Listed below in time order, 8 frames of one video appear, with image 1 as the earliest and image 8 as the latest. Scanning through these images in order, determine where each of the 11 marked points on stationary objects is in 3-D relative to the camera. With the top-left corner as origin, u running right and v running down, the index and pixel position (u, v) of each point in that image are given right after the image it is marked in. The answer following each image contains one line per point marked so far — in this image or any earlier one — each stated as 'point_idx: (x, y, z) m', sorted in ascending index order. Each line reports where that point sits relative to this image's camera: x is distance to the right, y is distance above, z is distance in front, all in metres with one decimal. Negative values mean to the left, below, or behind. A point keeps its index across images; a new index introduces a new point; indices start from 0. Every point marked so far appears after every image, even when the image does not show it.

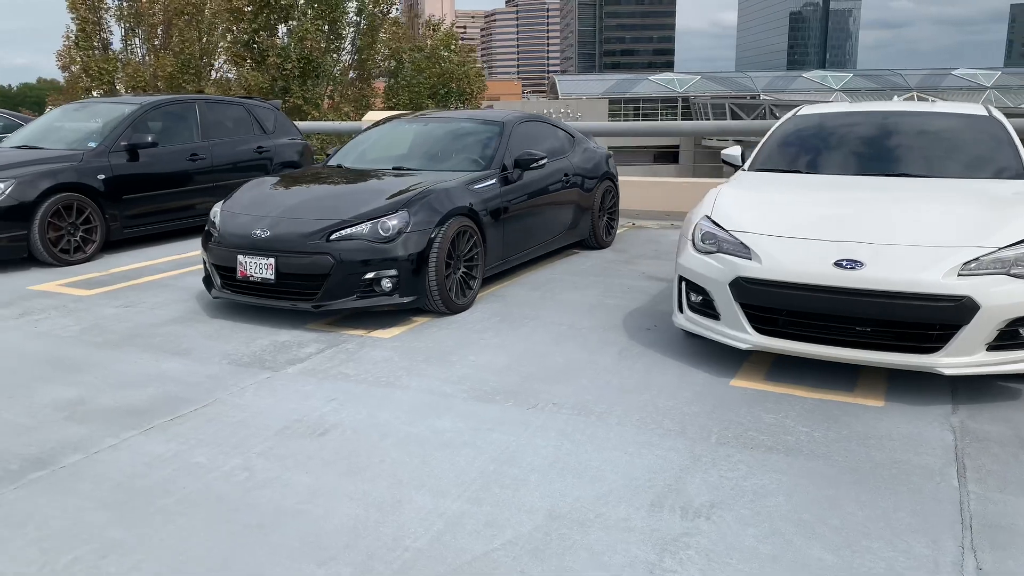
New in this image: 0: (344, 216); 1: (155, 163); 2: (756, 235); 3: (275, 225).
0: (-1.0, +0.4, +4.8) m
1: (-3.3, +1.1, +7.5) m
2: (+1.1, +0.2, +3.8) m
3: (-1.4, +0.4, +4.8) m
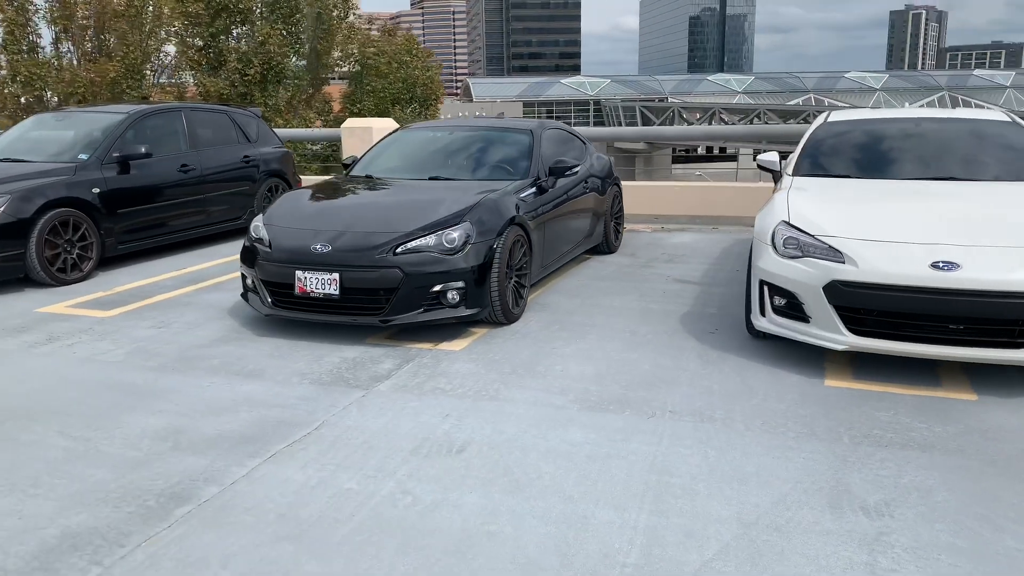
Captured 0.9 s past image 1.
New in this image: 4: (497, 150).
0: (-0.6, +0.3, +4.7) m
1: (-3.2, +1.0, +7.2) m
2: (+1.6, +0.2, +3.9) m
3: (-1.0, +0.3, +4.7) m
4: (-0.2, +1.0, +6.3) m
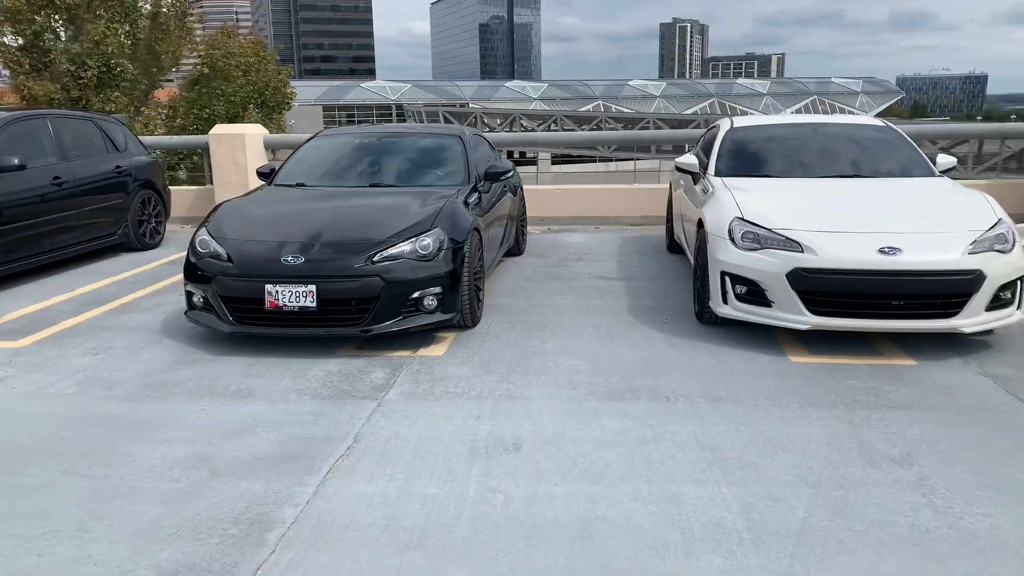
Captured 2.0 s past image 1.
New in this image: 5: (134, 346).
0: (-0.8, +0.3, +4.6) m
1: (-3.9, +0.8, +6.5) m
2: (+1.6, +0.3, +4.4) m
3: (-1.1, +0.2, +4.5) m
4: (-0.8, +0.9, +6.3) m
5: (-2.3, -0.3, +4.9) m
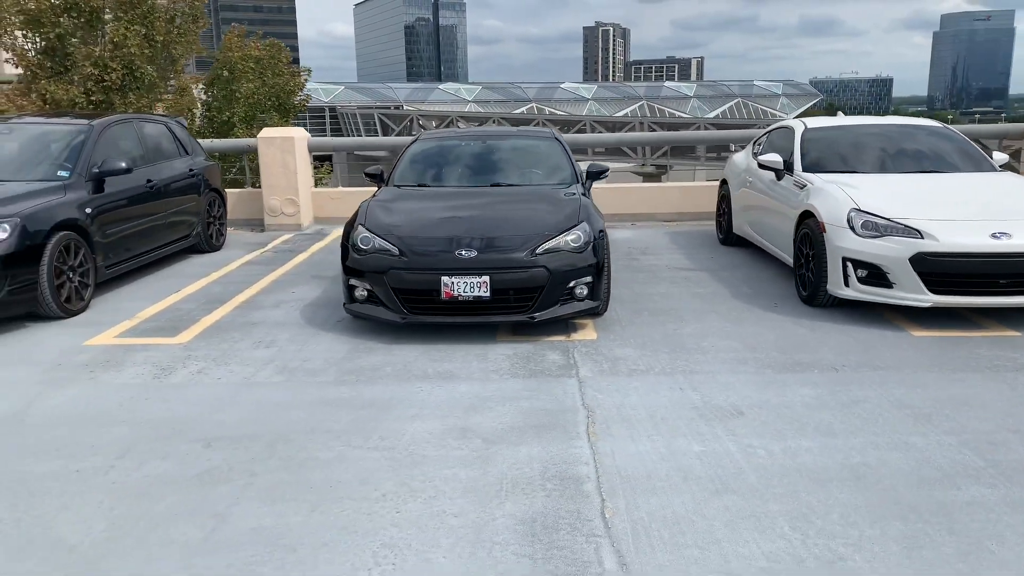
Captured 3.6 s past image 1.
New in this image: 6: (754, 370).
0: (+0.2, +0.3, +5.0) m
1: (-3.1, +0.8, +6.6) m
2: (+2.5, +0.4, +5.0) m
3: (-0.2, +0.3, +4.9) m
4: (0.0, +1.0, +6.7) m
5: (-1.4, -0.3, +5.1) m
6: (+1.3, -0.4, +4.3) m
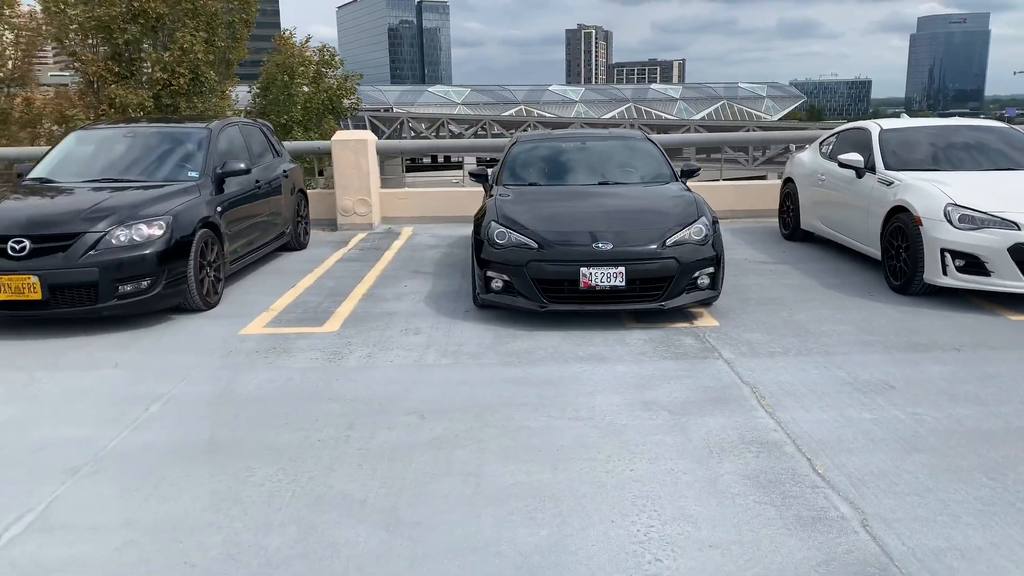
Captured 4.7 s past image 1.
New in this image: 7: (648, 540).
0: (+1.0, +0.4, +5.4) m
1: (-2.3, +0.8, +6.9) m
2: (+3.3, +0.5, +5.4) m
3: (+0.6, +0.3, +5.2) m
4: (+0.8, +1.1, +7.0) m
5: (-0.5, -0.3, +5.5) m
6: (+2.1, -0.4, +4.7) m
7: (+0.5, -0.8, +2.7) m
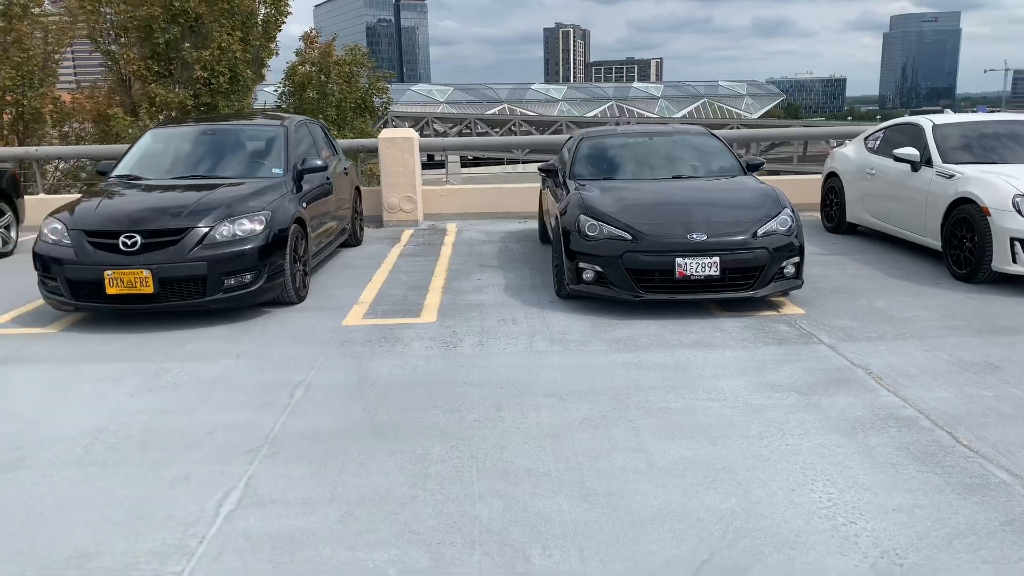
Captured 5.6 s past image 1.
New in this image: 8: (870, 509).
0: (+1.6, +0.5, +5.6) m
1: (-1.7, +0.9, +7.0) m
2: (+4.0, +0.6, +5.6) m
3: (+1.3, +0.4, +5.4) m
4: (+1.4, +1.1, +7.2) m
5: (+0.1, -0.2, +5.6) m
6: (+2.8, -0.3, +4.9) m
7: (+1.2, -0.8, +2.9) m
8: (+1.3, -0.8, +2.9) m
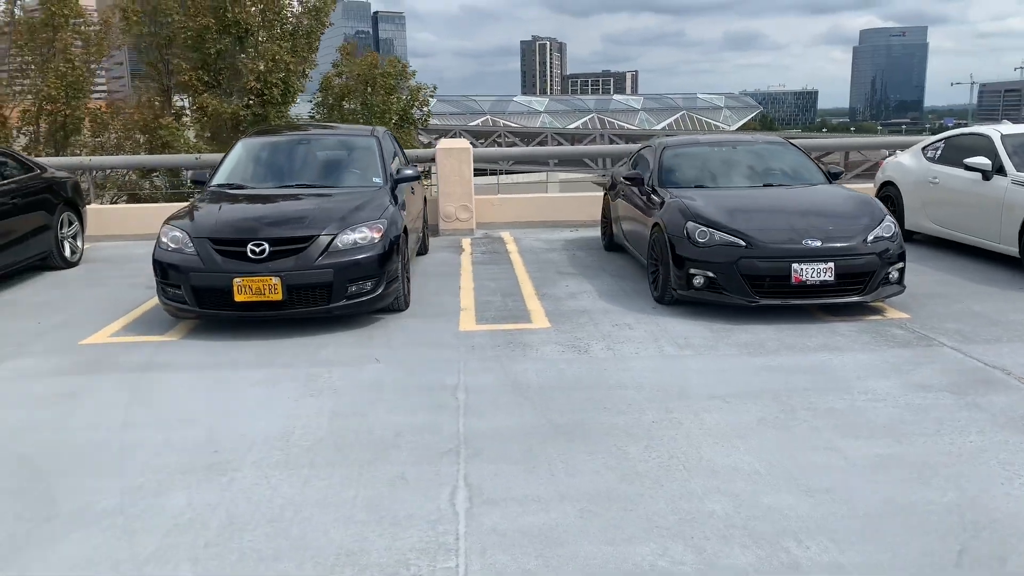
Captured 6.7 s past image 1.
0: (+2.4, +0.4, +5.7) m
1: (-1.0, +0.8, +7.1) m
2: (+4.7, +0.6, +5.8) m
3: (+2.1, +0.4, +5.6) m
4: (+2.1, +1.1, +7.4) m
5: (+0.9, -0.2, +5.7) m
6: (+3.6, -0.3, +5.1) m
7: (+2.0, -0.8, +3.1) m
8: (+2.1, -0.8, +3.0) m
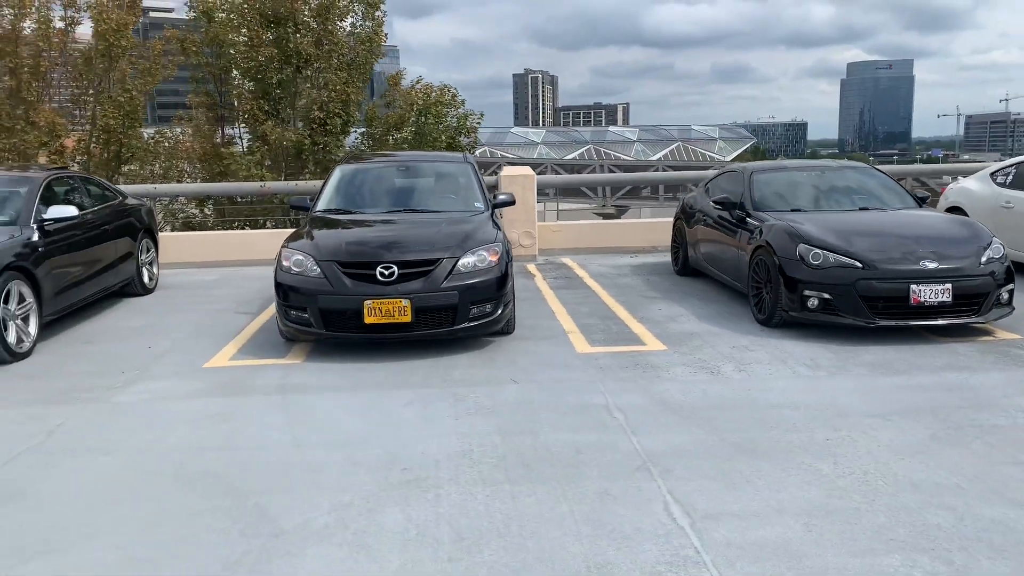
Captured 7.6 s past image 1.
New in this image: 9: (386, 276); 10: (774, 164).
0: (+3.2, +0.3, +5.8) m
1: (-0.2, +0.6, +7.1) m
2: (+5.6, +0.4, +5.9) m
3: (+2.9, +0.2, +5.6) m
4: (+2.9, +0.9, +7.5) m
5: (+1.7, -0.4, +5.8) m
6: (+4.4, -0.4, +5.2) m
7: (+2.9, -0.8, +3.1) m
8: (+3.0, -0.8, +3.0) m
9: (-0.8, +0.1, +5.3) m
10: (+2.5, +1.2, +8.0) m
